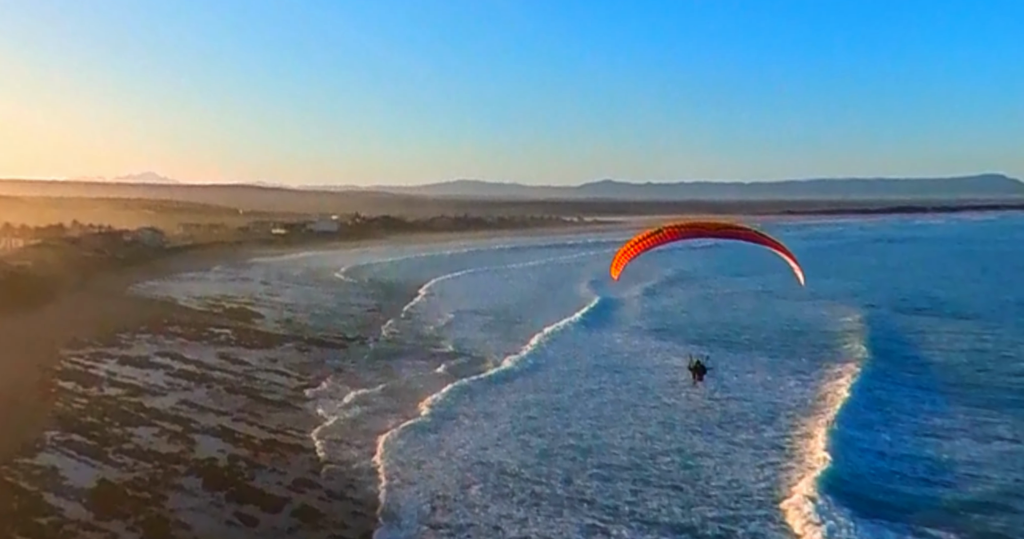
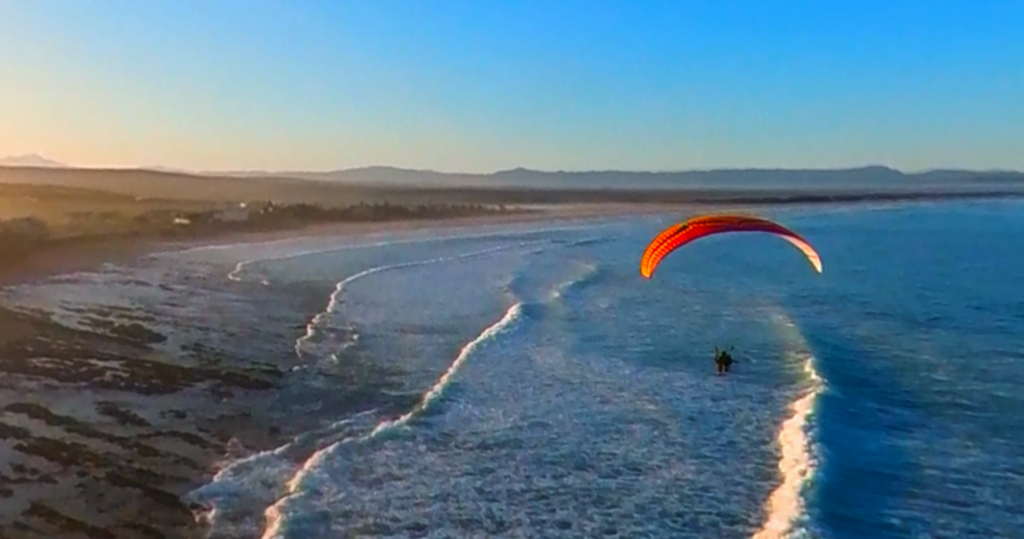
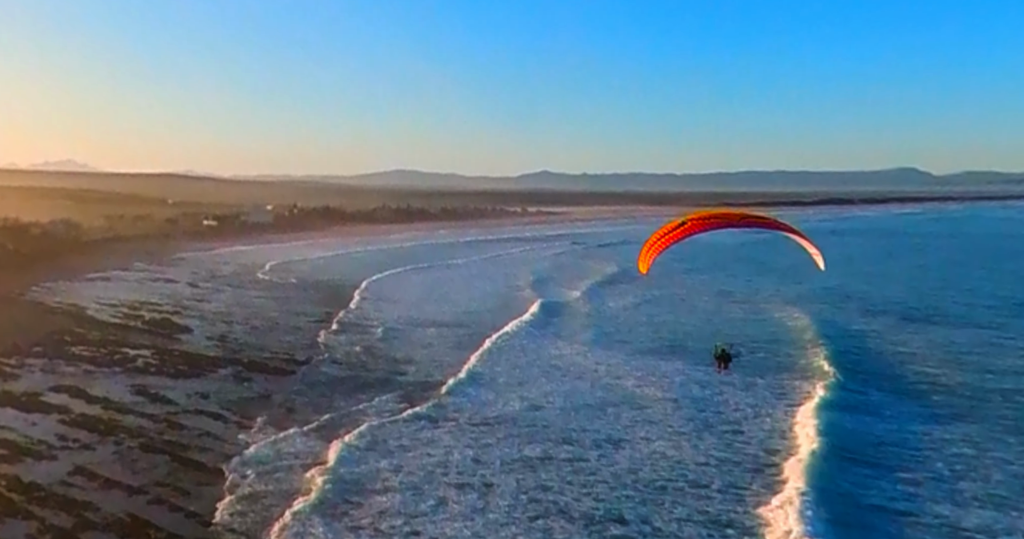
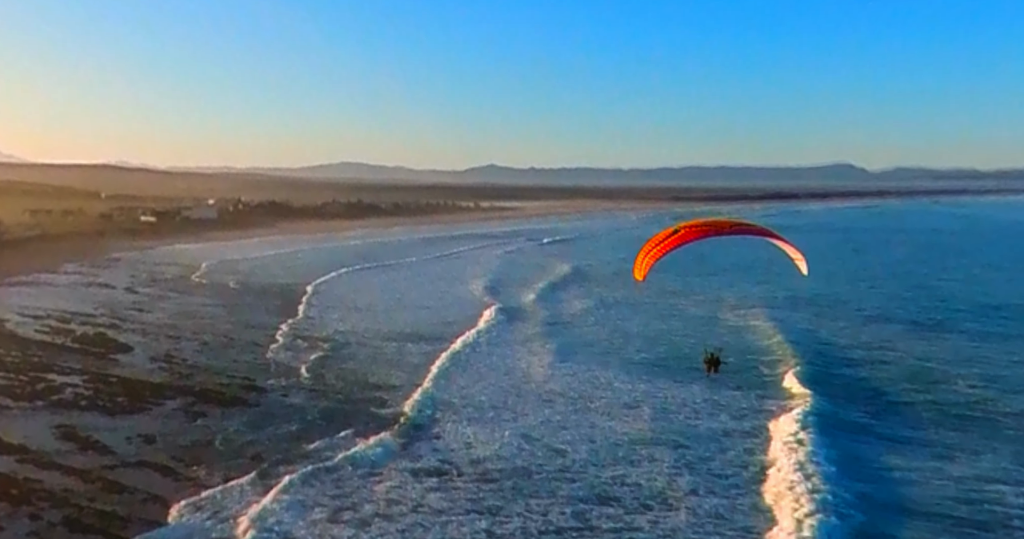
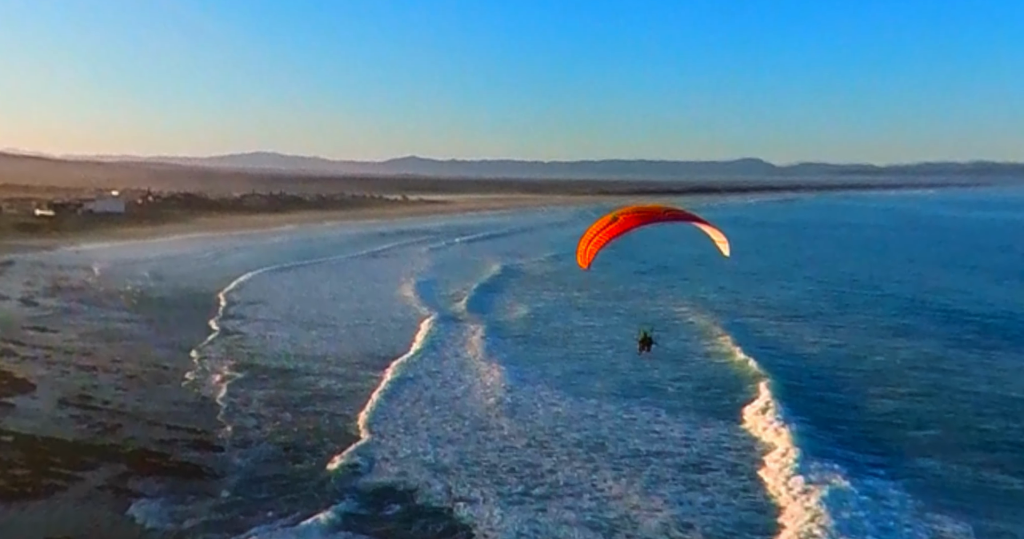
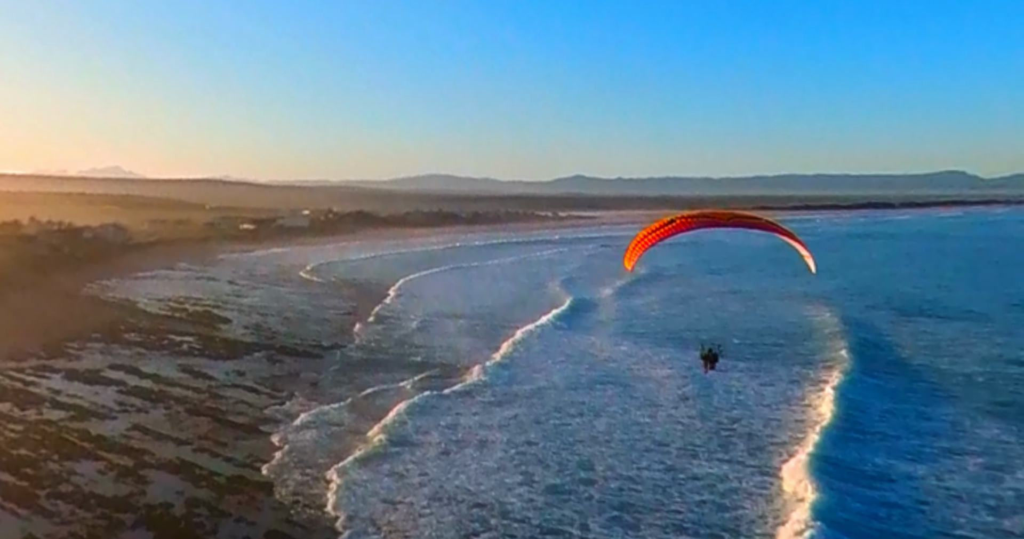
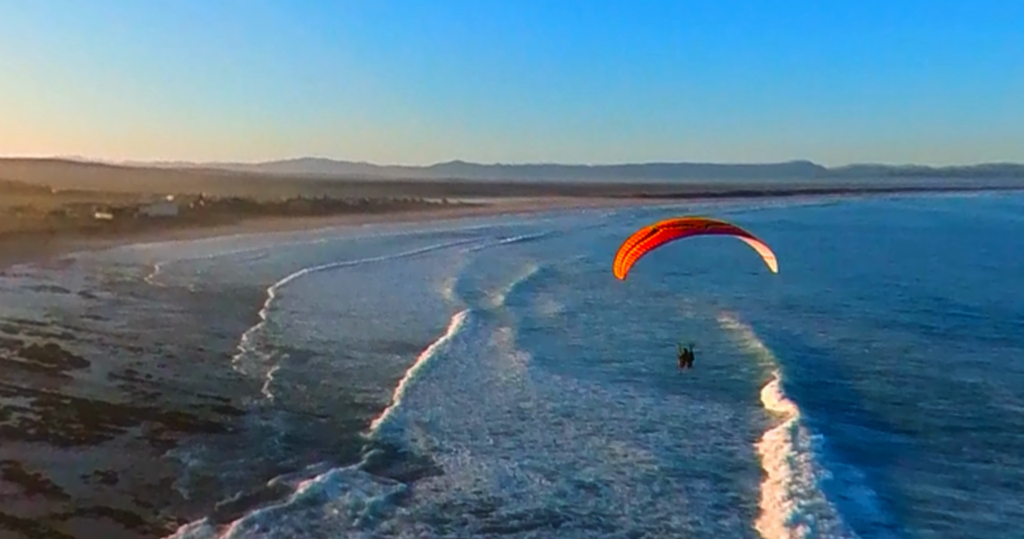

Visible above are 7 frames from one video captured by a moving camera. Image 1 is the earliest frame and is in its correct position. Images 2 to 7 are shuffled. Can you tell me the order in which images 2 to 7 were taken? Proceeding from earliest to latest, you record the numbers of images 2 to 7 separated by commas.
6, 3, 2, 4, 7, 5
